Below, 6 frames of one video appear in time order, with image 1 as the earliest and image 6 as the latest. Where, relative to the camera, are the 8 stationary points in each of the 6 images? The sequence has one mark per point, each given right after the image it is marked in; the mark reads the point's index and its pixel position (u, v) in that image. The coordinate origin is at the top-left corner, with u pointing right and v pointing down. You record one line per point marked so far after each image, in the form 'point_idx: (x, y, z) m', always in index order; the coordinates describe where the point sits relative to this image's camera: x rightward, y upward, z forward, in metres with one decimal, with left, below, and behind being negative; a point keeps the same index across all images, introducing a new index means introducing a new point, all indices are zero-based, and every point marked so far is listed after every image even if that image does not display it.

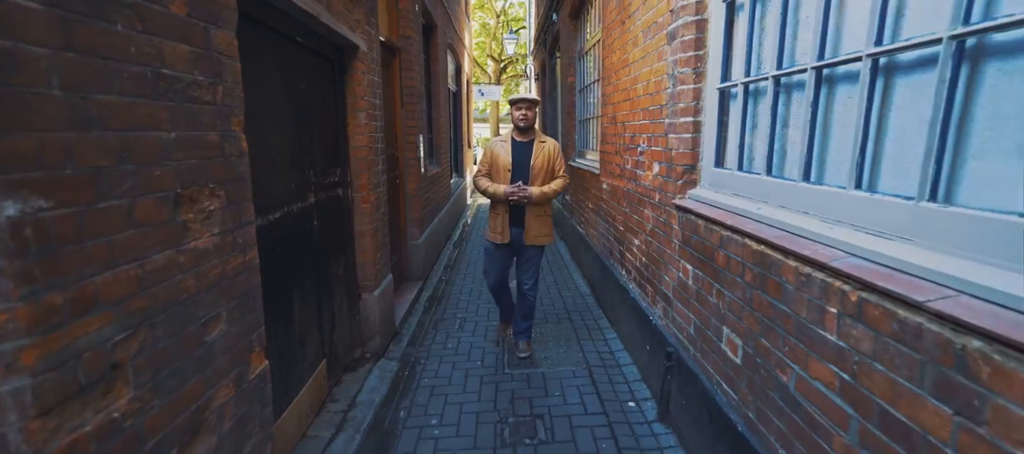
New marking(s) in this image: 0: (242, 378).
0: (-1.0, -0.6, +1.8) m
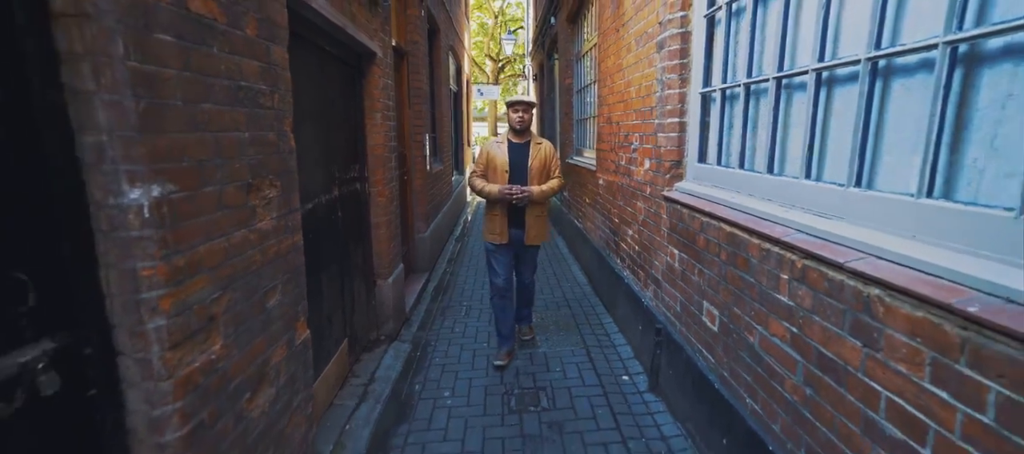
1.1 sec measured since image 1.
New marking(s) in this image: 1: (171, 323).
0: (-1.0, -0.5, +2.2) m
1: (-1.0, -0.3, +1.4) m
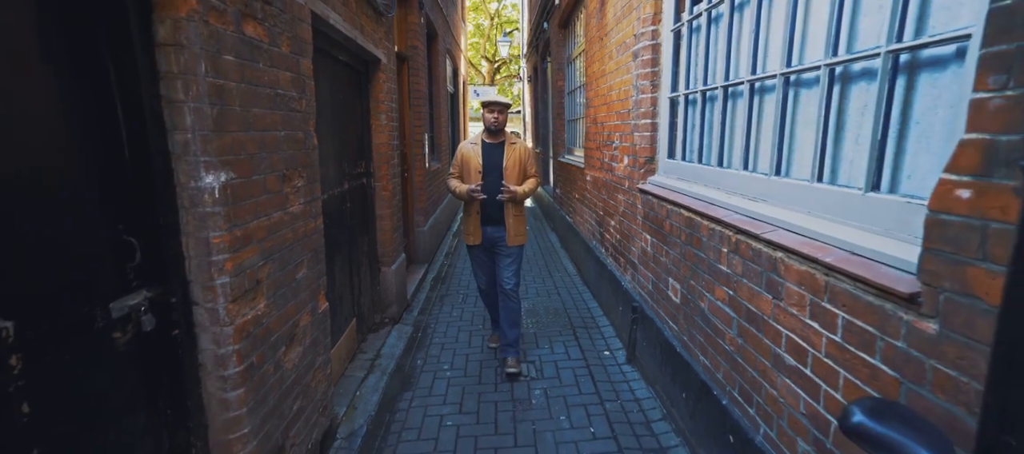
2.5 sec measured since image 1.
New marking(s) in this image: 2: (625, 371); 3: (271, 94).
0: (-1.0, -0.4, +2.5) m
1: (-1.0, -0.2, +1.7) m
2: (+0.8, -1.1, +3.6) m
3: (-1.0, +0.6, +2.0) m
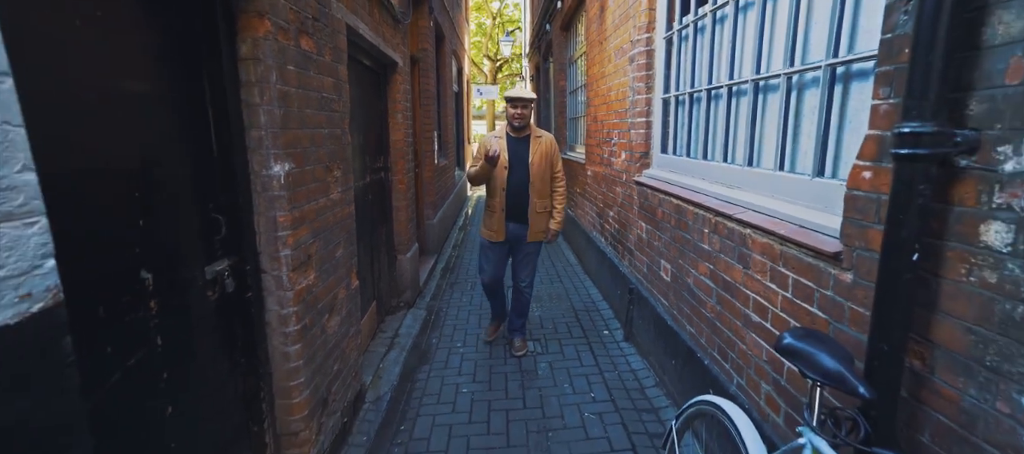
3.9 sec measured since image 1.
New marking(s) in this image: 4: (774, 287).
0: (-1.0, -0.4, +2.9) m
1: (-0.9, -0.1, +2.1) m
2: (+0.9, -1.0, +3.9) m
3: (-1.0, +0.6, +2.4) m
4: (+1.0, -0.2, +1.9) m
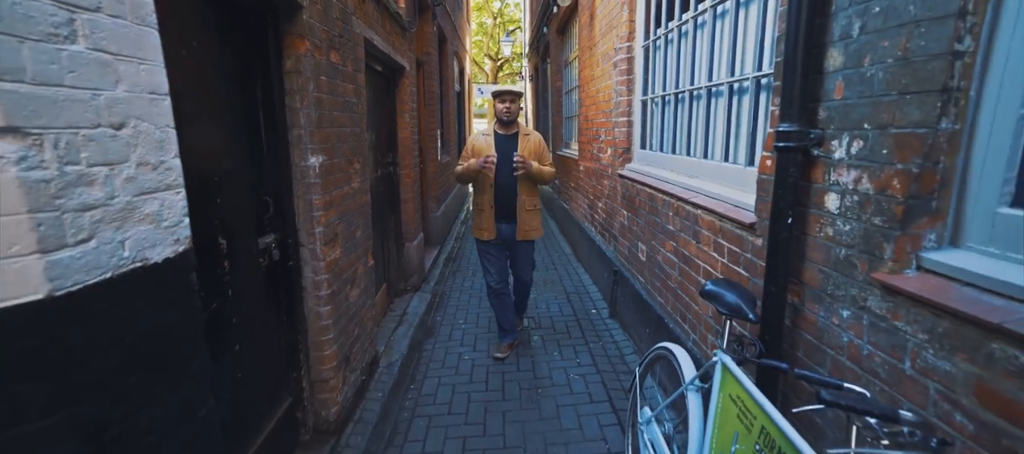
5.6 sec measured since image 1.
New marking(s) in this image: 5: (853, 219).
0: (-1.0, -0.3, +3.4) m
1: (-1.0, 0.0, +2.5) m
2: (+0.9, -0.9, +4.4) m
3: (-1.0, +0.7, +2.8) m
4: (+1.0, -0.1, +2.3) m
5: (+0.9, 0.0, +1.3) m
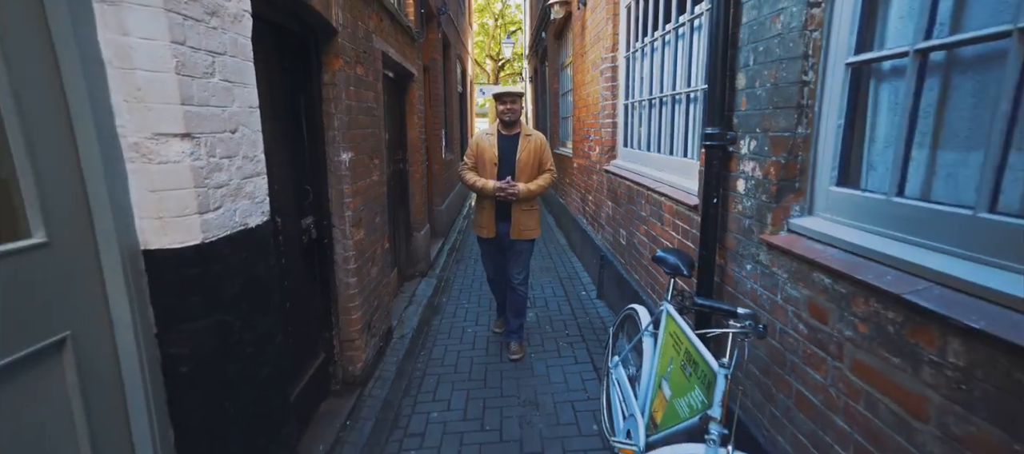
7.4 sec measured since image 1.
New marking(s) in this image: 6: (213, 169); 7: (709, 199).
0: (-1.0, -0.2, +3.9) m
1: (-1.0, +0.1, +3.1) m
2: (+0.8, -0.8, +4.9) m
3: (-1.0, +0.8, +3.3) m
4: (+0.9, 0.0, +2.8) m
5: (+0.9, +0.1, +1.8) m
6: (-0.9, +0.2, +1.5) m
7: (+0.8, +0.1, +2.1) m
